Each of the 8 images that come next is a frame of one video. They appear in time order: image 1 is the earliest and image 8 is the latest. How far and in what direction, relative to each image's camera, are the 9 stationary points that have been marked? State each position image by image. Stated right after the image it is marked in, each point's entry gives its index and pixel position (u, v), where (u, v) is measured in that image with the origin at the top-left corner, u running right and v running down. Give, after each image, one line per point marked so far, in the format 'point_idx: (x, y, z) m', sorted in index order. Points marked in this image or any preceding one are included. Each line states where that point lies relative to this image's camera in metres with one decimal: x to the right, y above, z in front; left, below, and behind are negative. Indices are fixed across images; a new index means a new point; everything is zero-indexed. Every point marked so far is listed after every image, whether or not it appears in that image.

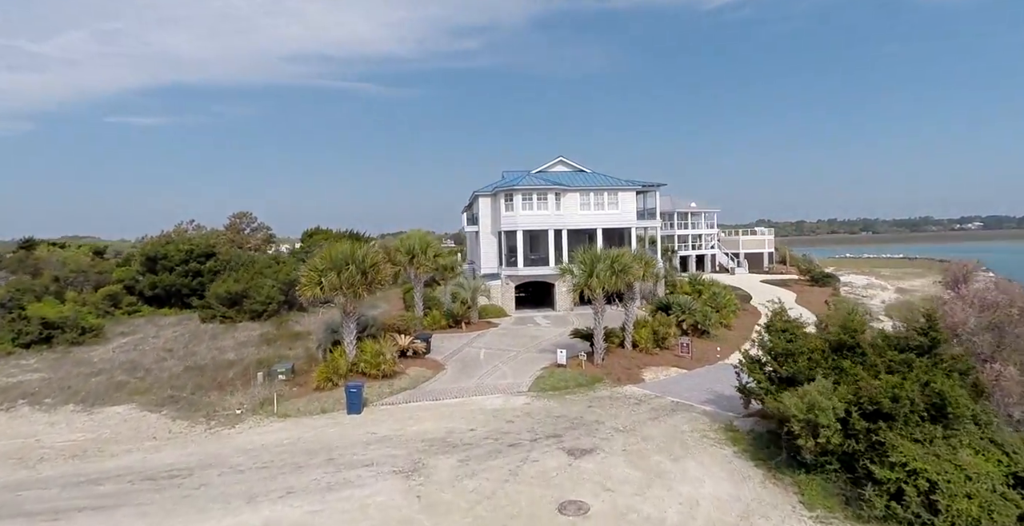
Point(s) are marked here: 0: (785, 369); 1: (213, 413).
0: (+6.7, -2.6, +13.5) m
1: (-10.0, -5.0, +18.3) m
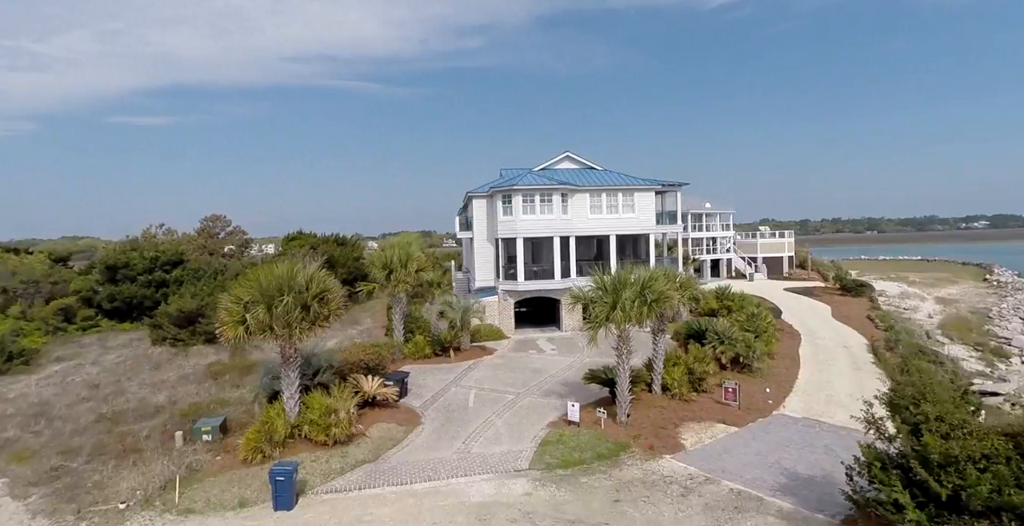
0: (+6.5, -3.4, +8.3) m
1: (-10.1, -5.8, +13.2) m
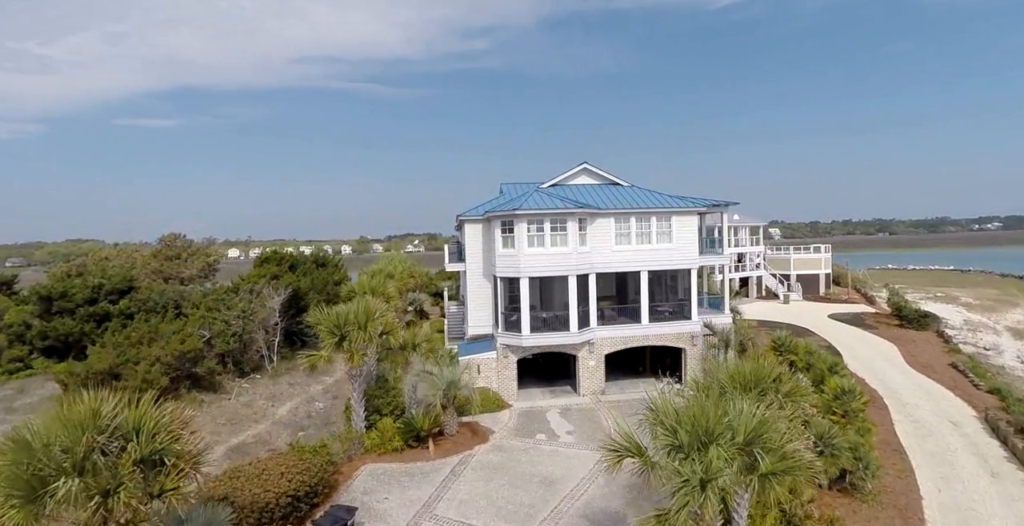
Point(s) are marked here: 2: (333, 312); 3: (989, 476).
0: (+6.4, -5.4, +1.3) m
1: (-10.2, -7.8, +6.4) m
2: (-6.0, -1.7, +18.5) m
3: (+15.6, -7.0, +18.1) m
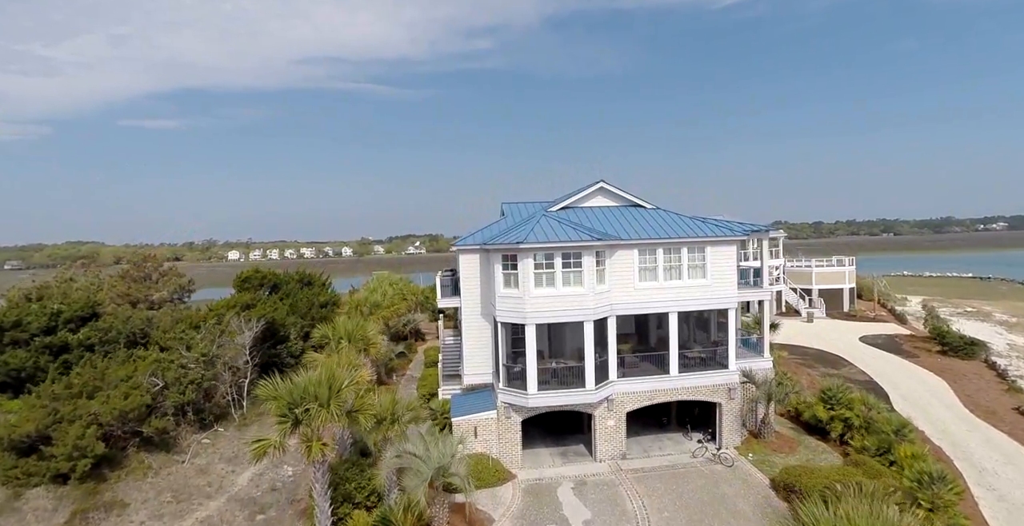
0: (+6.4, -6.9, -2.7) m
1: (-10.1, -9.3, +2.5) m
2: (-5.9, -3.2, +14.6) m
3: (+15.7, -8.5, +14.1) m
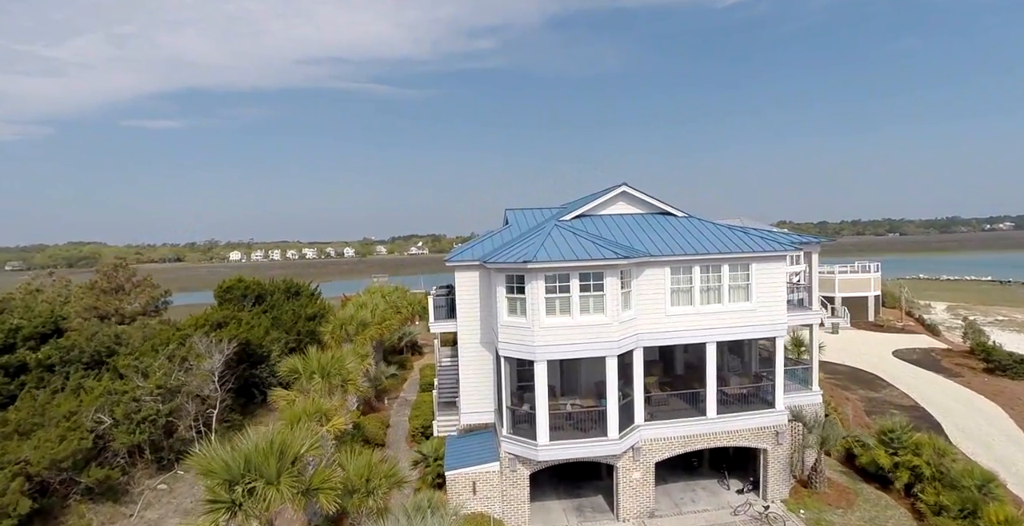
0: (+6.5, -7.6, -6.1) m
1: (-10.0, -10.0, -0.9) m
2: (-5.8, -3.9, +11.2) m
3: (+15.9, -9.1, +10.6) m
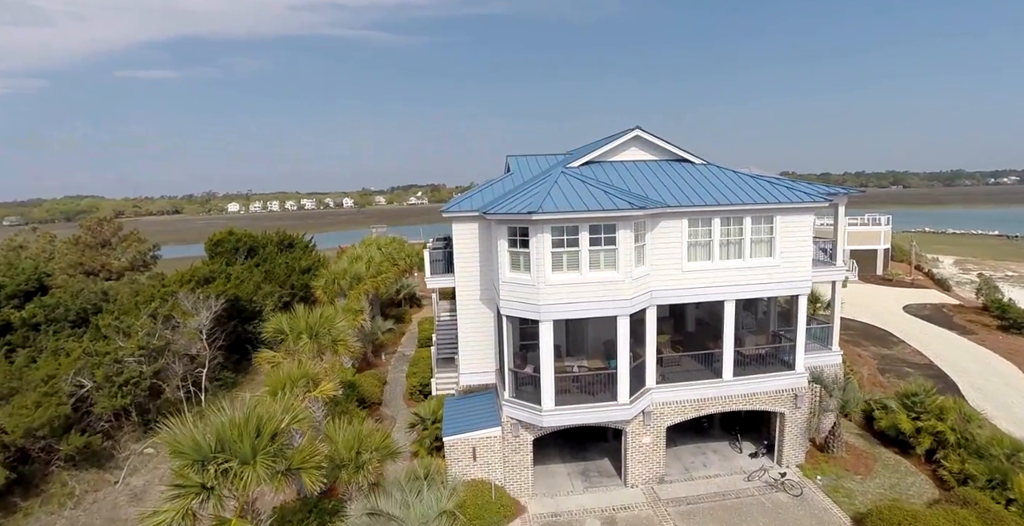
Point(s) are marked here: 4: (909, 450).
0: (+6.6, -8.2, -7.0) m
1: (-9.9, -10.1, -1.5) m
2: (-5.7, -3.0, +10.0) m
3: (+16.0, -8.3, +9.9) m
4: (+13.2, -6.2, +18.3) m
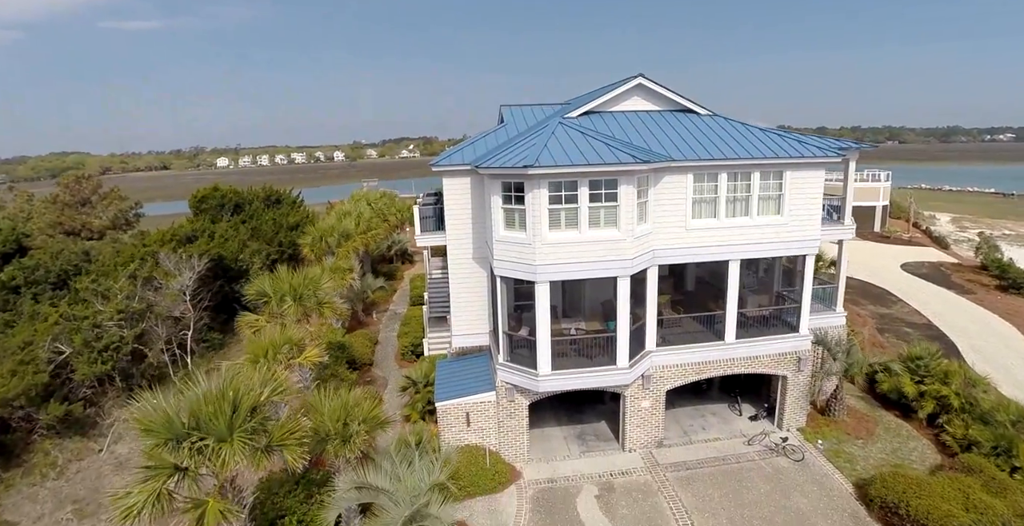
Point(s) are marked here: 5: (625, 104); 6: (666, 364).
0: (+6.7, -8.7, -7.1) m
1: (-9.9, -10.3, -1.8) m
2: (-5.8, -2.3, +9.2) m
3: (+15.9, -7.6, +9.8) m
4: (+13.0, -4.9, +18.0) m
5: (+3.6, +5.1, +17.9) m
6: (+4.5, -2.9, +16.0) m
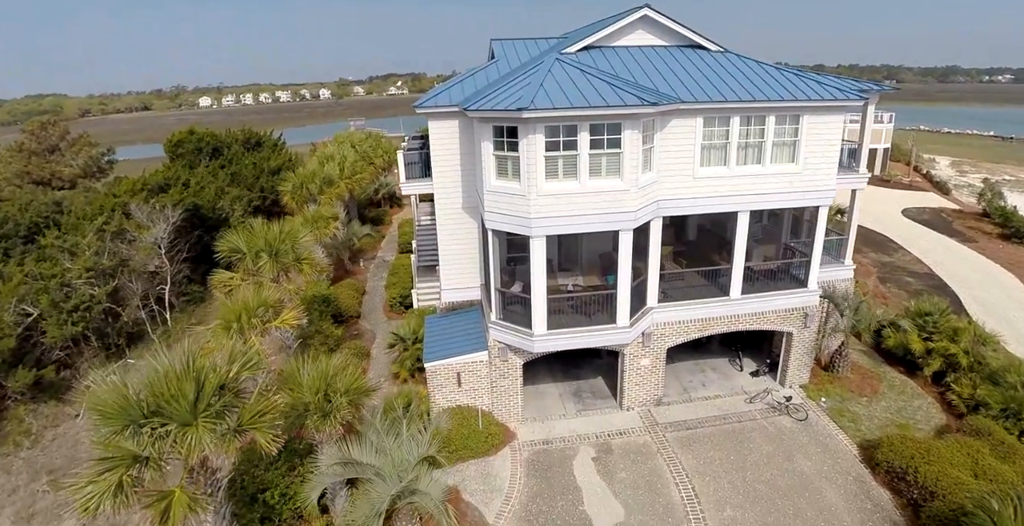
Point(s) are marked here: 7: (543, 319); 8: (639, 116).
0: (+6.9, -9.7, -7.2) m
1: (-9.8, -10.8, -1.9) m
2: (-5.8, -1.7, +8.3) m
3: (+15.8, -6.8, +9.6) m
4: (+12.8, -3.3, +17.5) m
5: (+3.4, +6.5, +16.3) m
6: (+4.3, -1.6, +15.2) m
7: (+0.8, -1.4, +13.9) m
8: (+2.9, +3.4, +12.6) m
